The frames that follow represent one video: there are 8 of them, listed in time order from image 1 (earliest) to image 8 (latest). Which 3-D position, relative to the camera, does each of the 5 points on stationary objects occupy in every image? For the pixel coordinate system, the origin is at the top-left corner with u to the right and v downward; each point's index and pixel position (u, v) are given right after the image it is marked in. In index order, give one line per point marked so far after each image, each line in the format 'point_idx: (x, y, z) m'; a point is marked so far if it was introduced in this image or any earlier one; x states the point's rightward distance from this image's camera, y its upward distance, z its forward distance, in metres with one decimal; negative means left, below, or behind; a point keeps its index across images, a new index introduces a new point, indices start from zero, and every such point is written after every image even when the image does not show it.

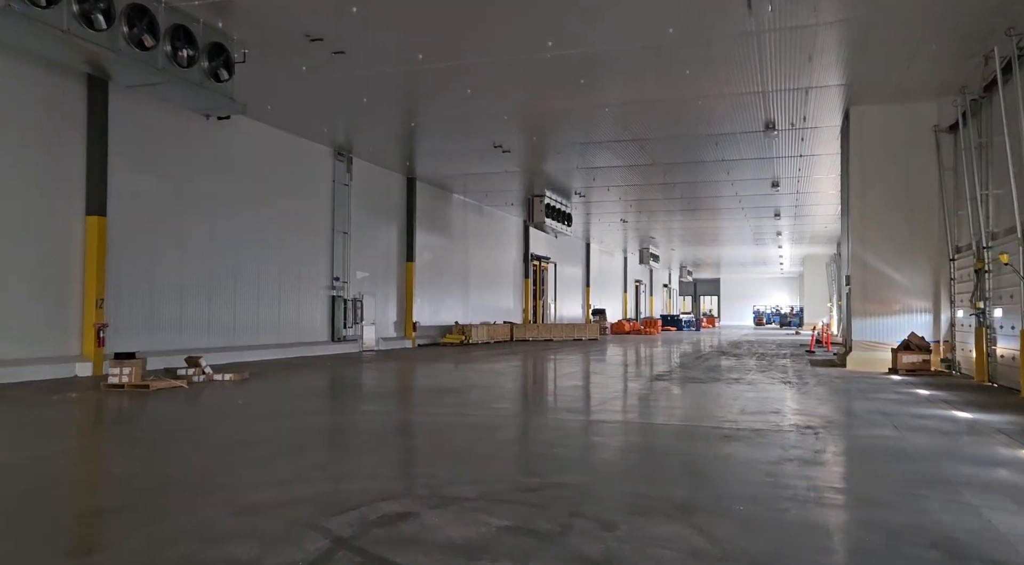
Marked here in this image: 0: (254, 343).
0: (-5.0, -1.2, +14.3) m
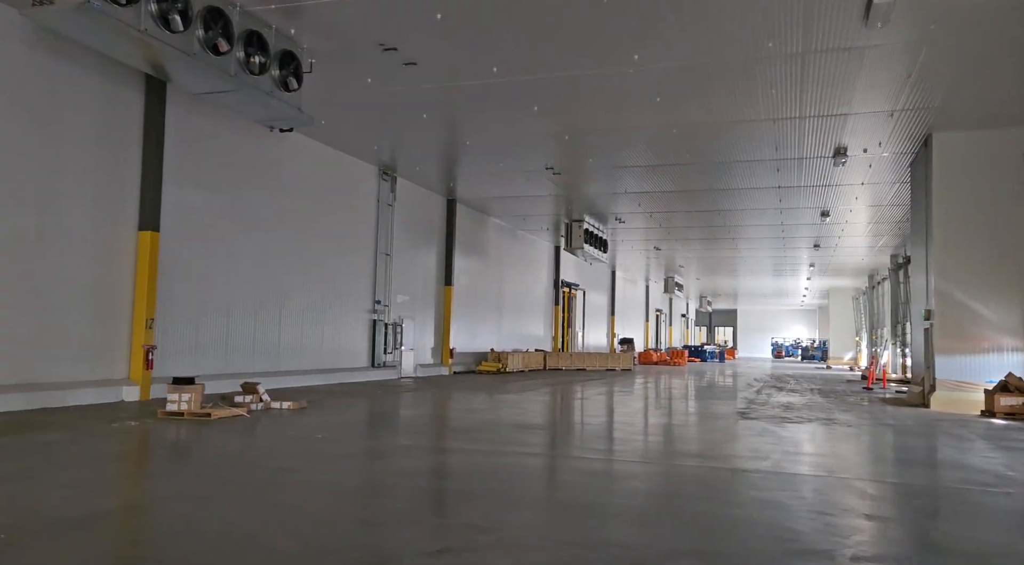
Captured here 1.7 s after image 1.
0: (-4.0, -1.6, +13.7) m
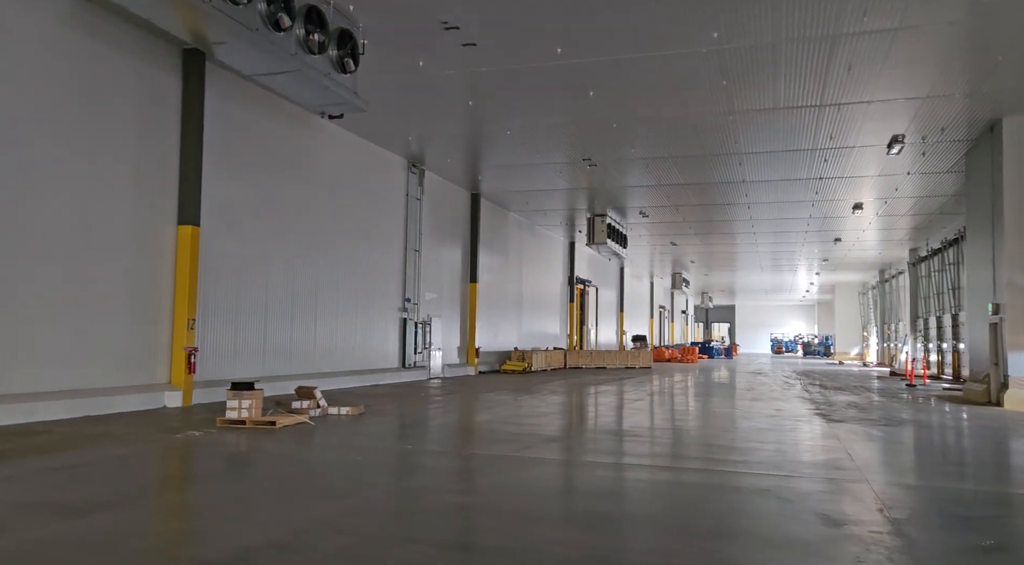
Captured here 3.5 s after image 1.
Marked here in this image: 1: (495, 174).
0: (-3.2, -1.5, +13.0) m
1: (-0.4, +2.6, +17.4) m
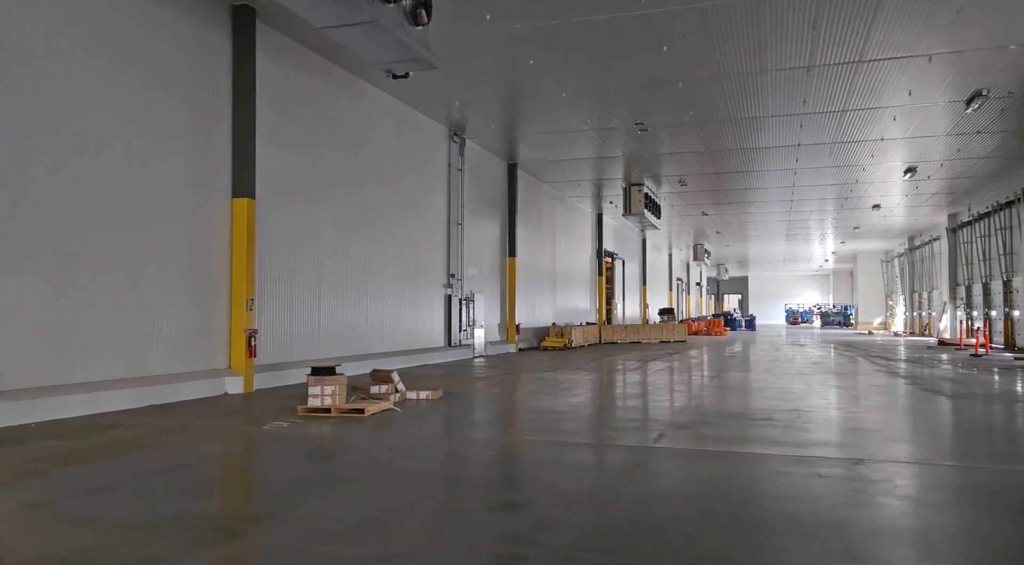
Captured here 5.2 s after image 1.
0: (-2.2, -1.1, +12.4) m
1: (+0.6, +3.2, +16.6) m
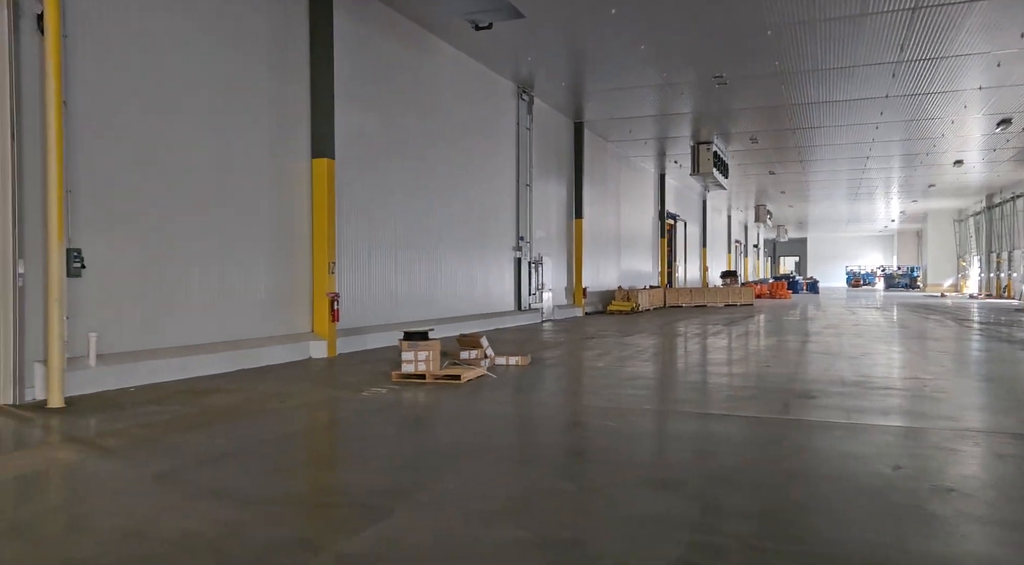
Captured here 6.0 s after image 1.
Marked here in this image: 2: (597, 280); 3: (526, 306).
0: (-1.0, -0.5, +12.2) m
1: (+2.0, +4.0, +16.0) m
2: (+2.3, +0.1, +19.9) m
3: (+0.3, -0.5, +14.8) m
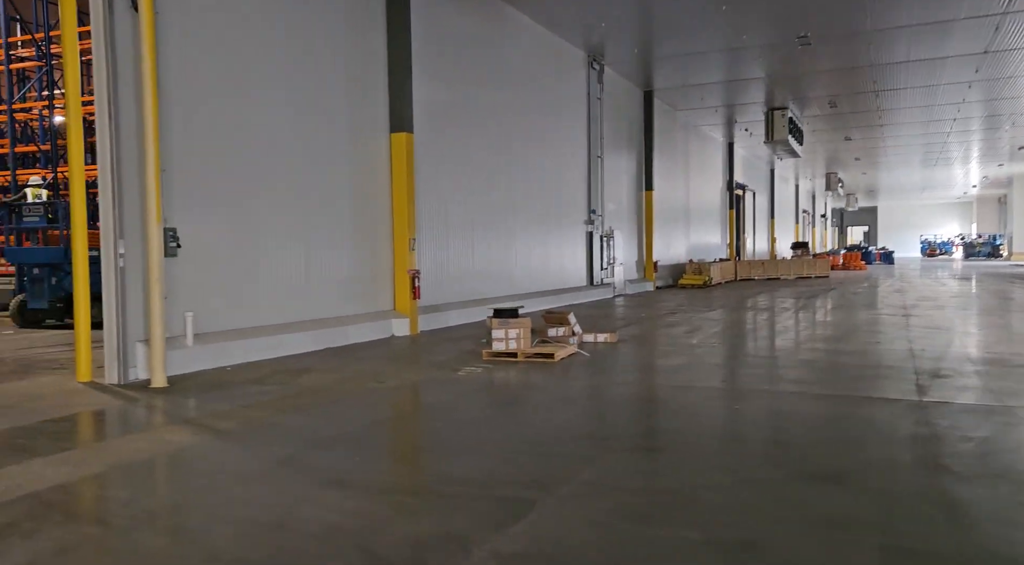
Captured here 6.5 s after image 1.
0: (+0.3, -0.1, +12.1) m
1: (+3.5, +4.6, +15.4) m
2: (+4.1, +0.8, +19.5) m
3: (+1.7, 0.0, +14.5) m
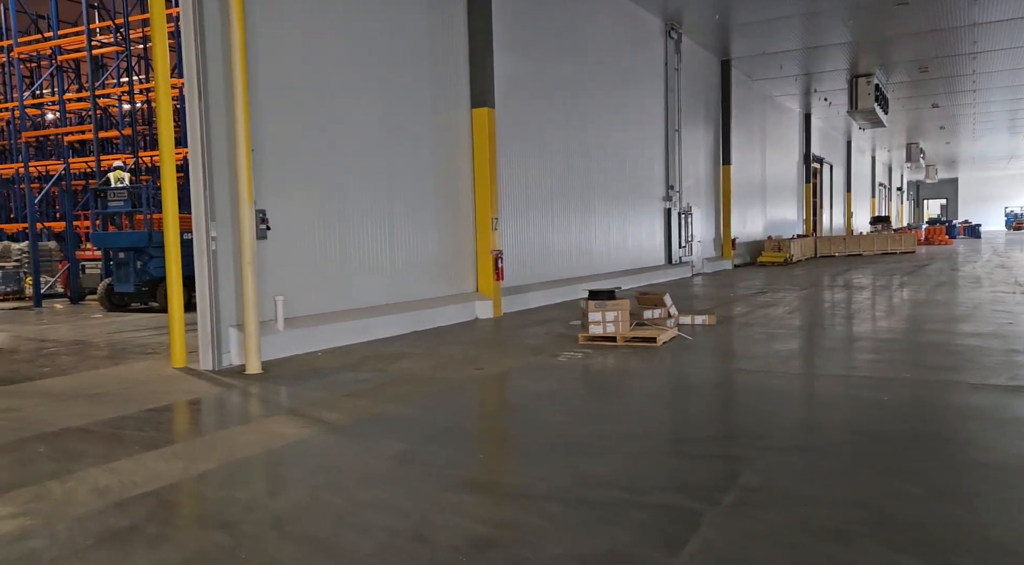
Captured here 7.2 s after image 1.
0: (+1.5, +0.2, +11.7) m
1: (+5.0, +5.0, +14.7) m
2: (+5.9, +1.3, +18.7) m
3: (+3.1, +0.4, +14.0) m
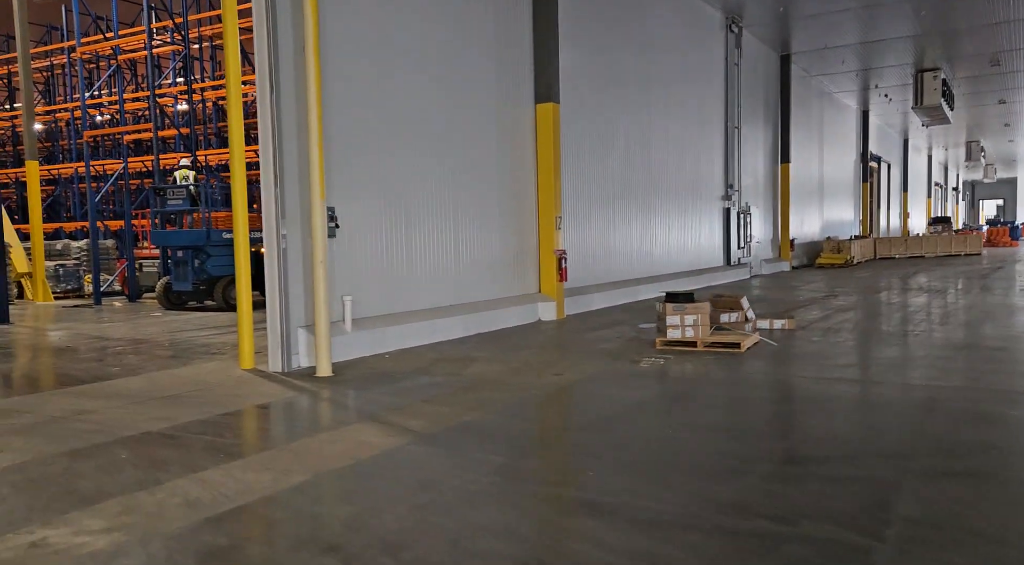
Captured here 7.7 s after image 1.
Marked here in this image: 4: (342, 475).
0: (+2.4, +0.2, +11.3) m
1: (+6.0, +5.0, +14.1) m
2: (+7.2, +1.3, +18.2) m
3: (+4.1, +0.4, +13.6) m
4: (-0.7, -0.7, +2.8) m
